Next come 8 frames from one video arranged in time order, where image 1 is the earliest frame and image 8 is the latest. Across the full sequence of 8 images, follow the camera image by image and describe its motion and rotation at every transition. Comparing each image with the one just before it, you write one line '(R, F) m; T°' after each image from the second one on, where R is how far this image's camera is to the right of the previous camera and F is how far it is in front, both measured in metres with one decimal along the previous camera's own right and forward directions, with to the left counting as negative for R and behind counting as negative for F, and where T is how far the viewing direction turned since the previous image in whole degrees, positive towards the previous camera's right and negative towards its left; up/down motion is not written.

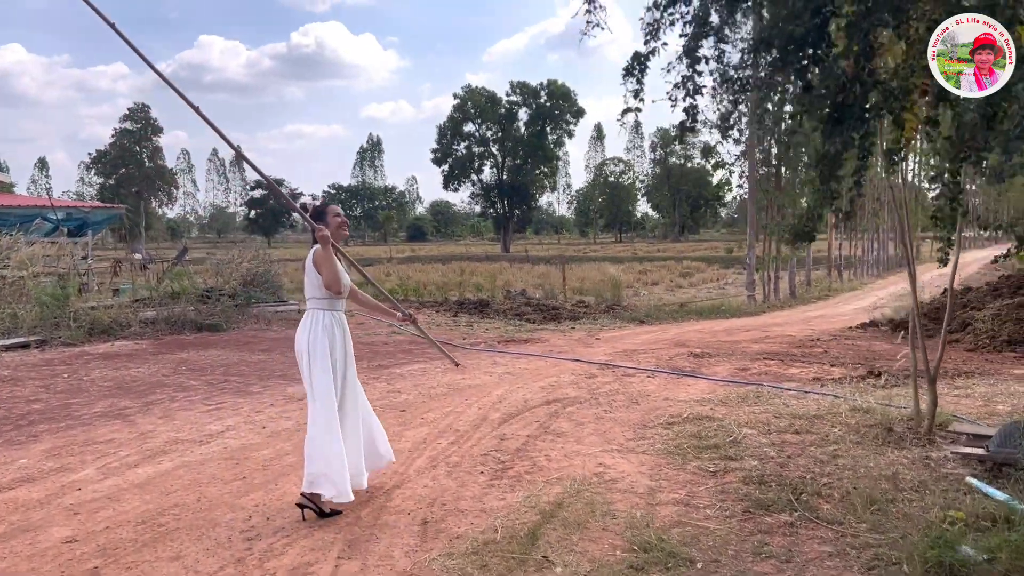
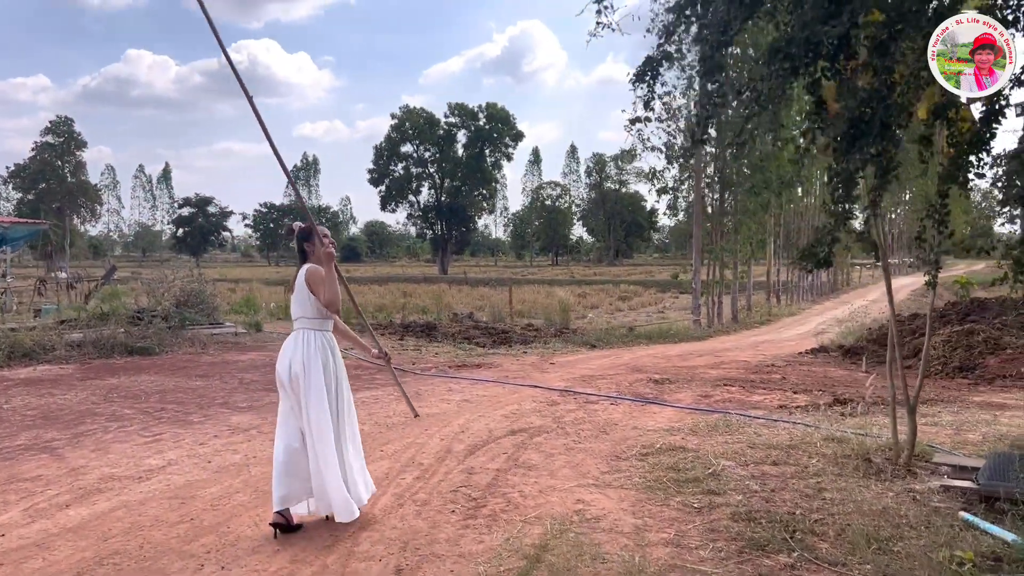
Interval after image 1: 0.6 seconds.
(-0.2, +0.3) m; +4°
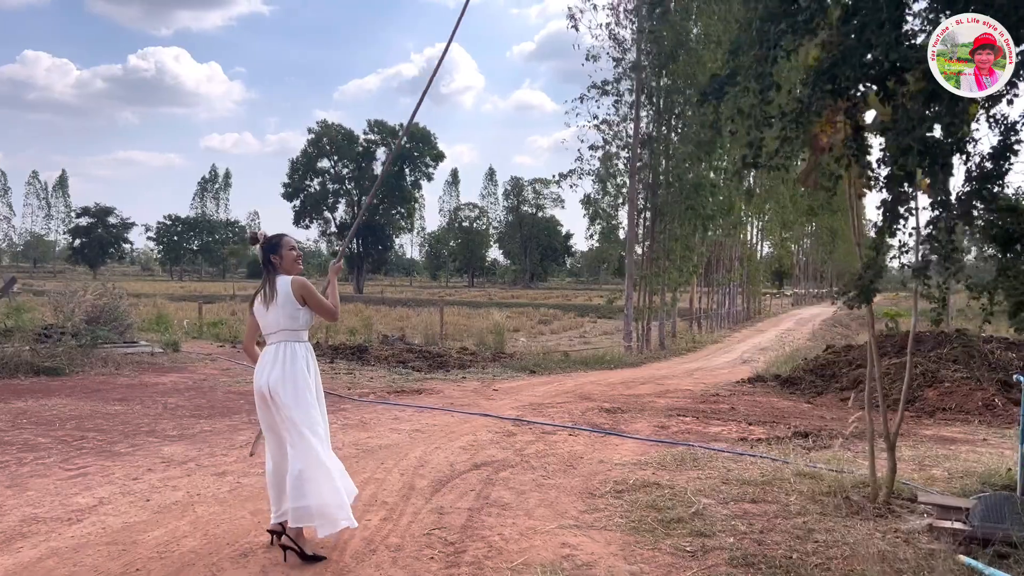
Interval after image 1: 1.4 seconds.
(-0.4, +0.3) m; +6°
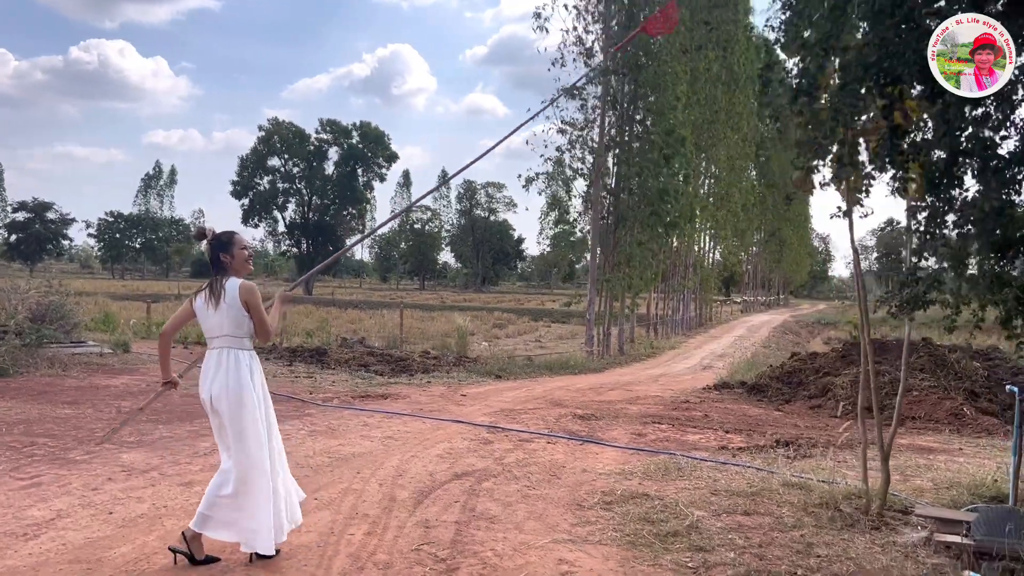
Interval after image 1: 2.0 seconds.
(-0.2, +0.2) m; +3°
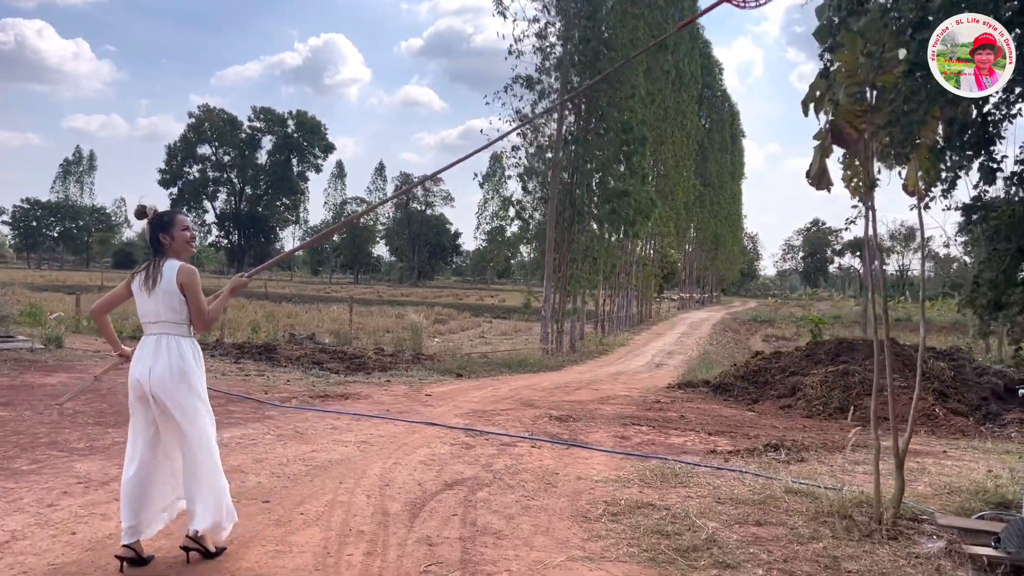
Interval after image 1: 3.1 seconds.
(-0.4, +0.4) m; +4°
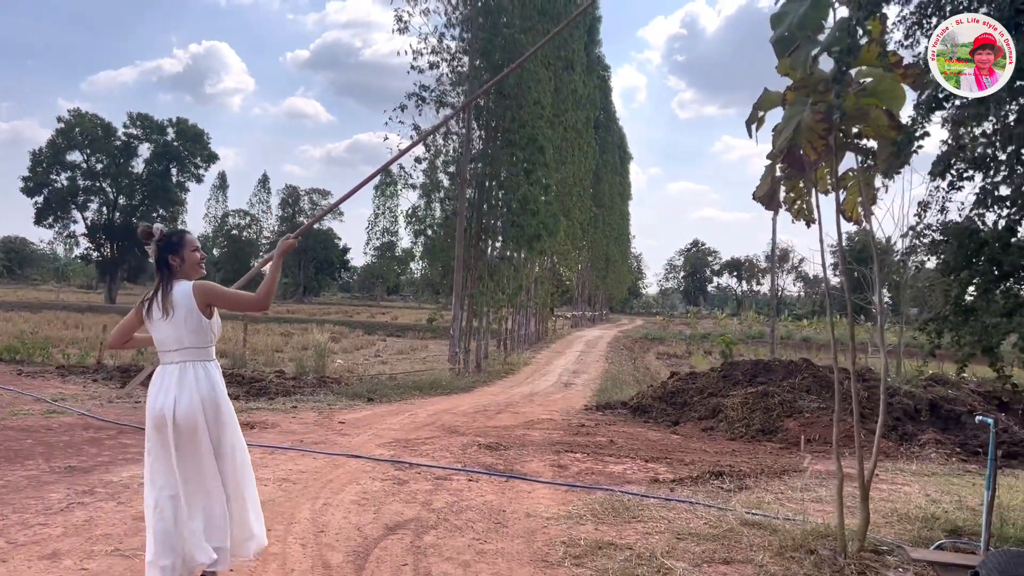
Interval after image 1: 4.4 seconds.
(-0.4, +0.4) m; +8°
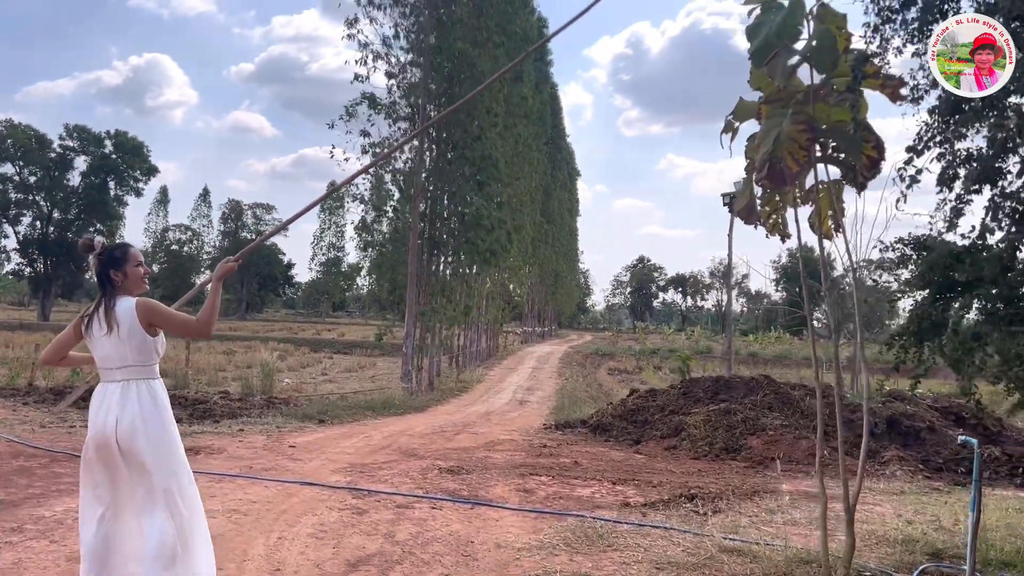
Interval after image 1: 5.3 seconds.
(-0.1, +0.3) m; +4°
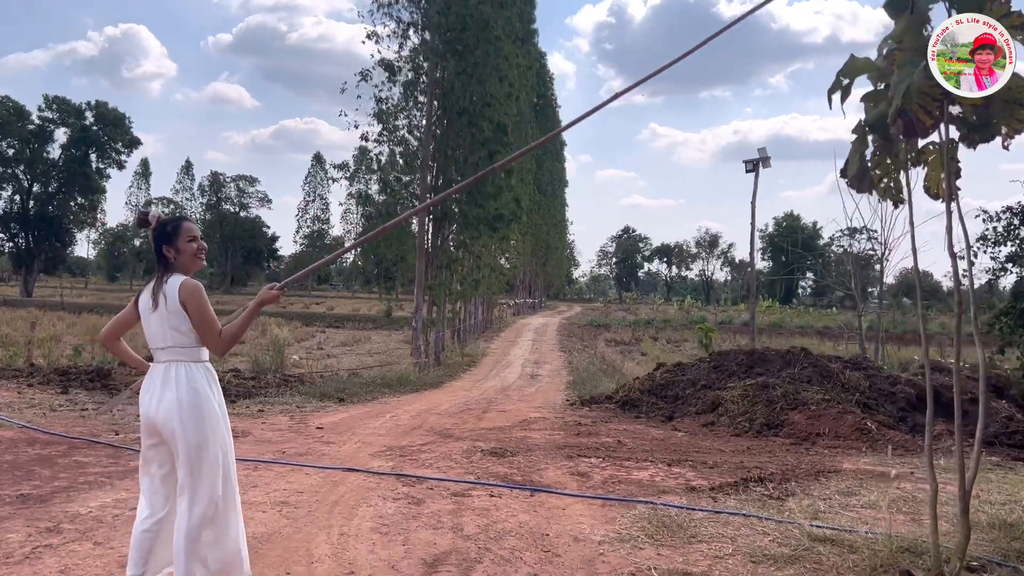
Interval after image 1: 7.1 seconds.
(-0.5, +0.4) m; +1°
